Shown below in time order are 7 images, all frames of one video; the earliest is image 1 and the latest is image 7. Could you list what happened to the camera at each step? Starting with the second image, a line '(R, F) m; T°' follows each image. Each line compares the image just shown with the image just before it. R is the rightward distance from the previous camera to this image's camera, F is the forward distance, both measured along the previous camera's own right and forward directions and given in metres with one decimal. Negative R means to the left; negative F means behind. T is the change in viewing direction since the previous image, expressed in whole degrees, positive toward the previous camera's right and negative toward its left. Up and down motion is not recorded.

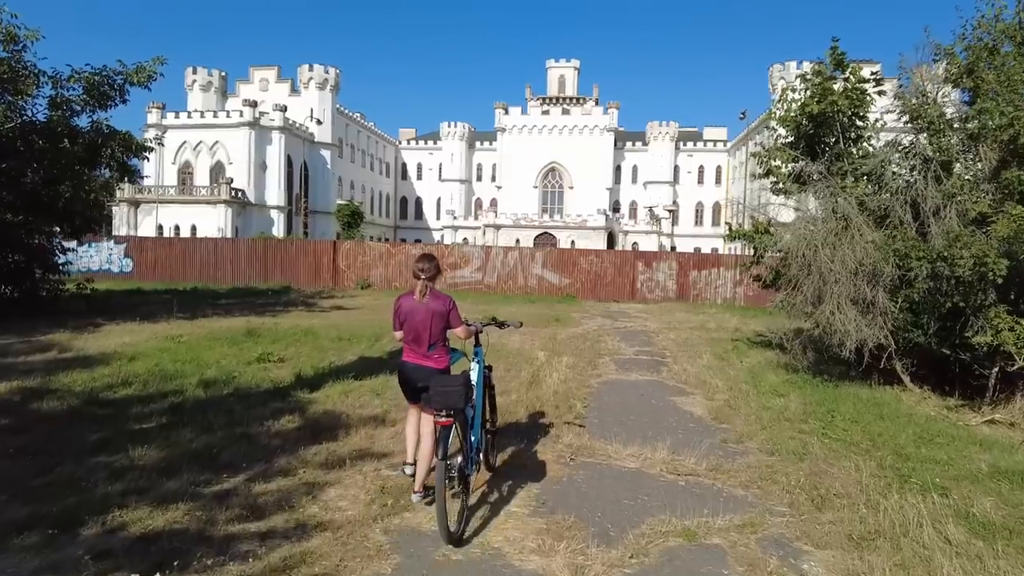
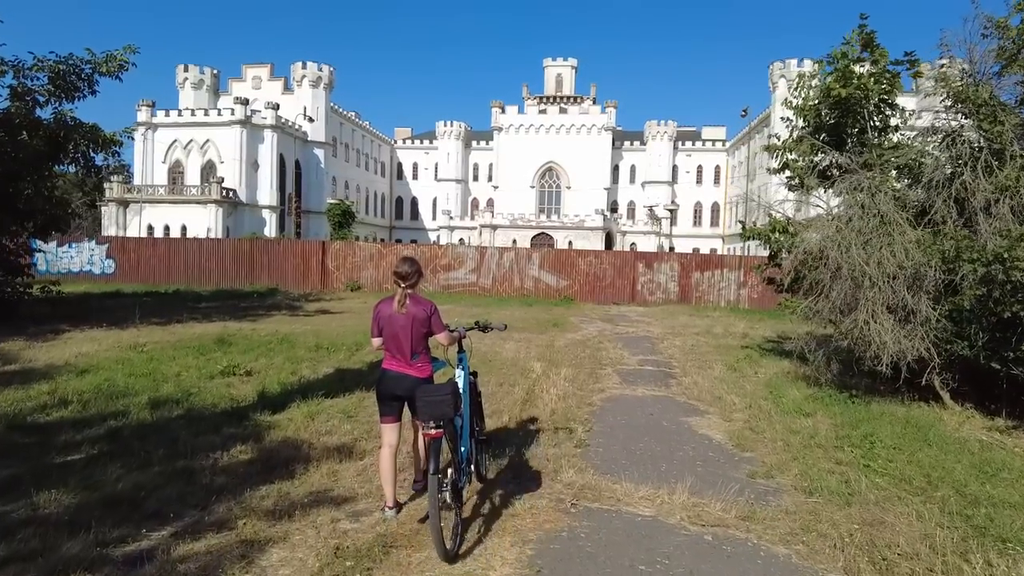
(+0.1, +1.1) m; 0°
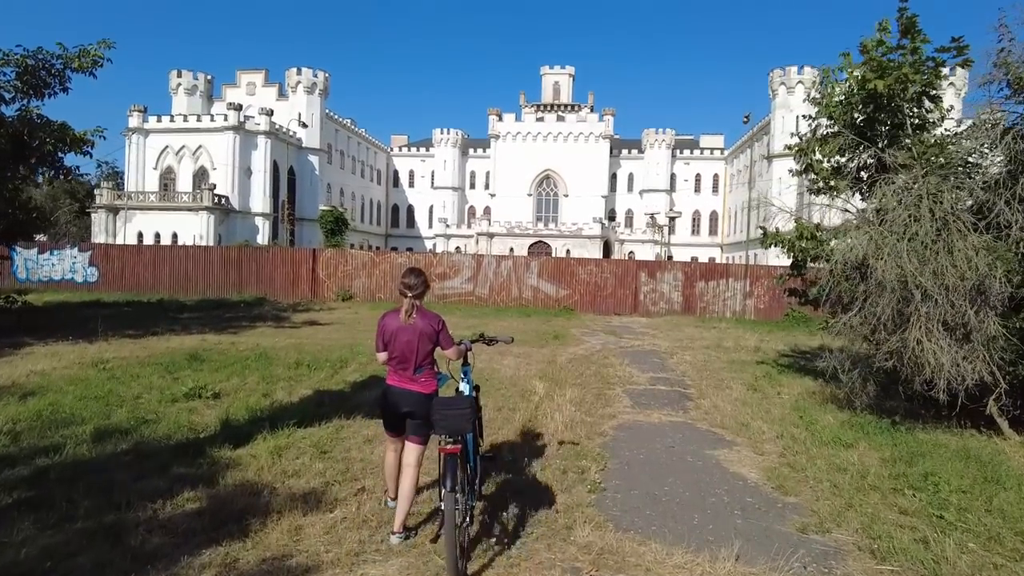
(0.0, +1.0) m; 0°
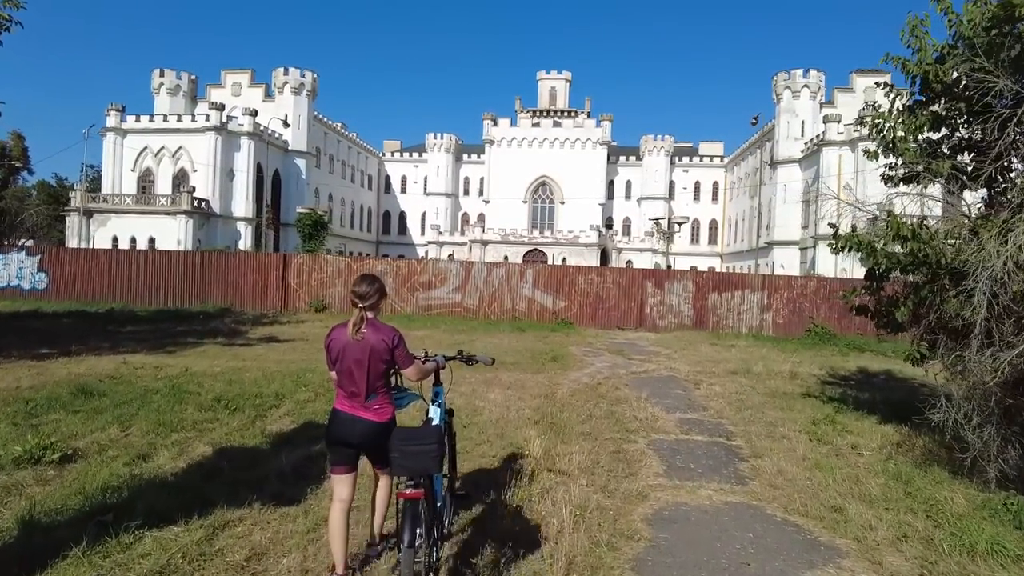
(+0.1, +2.7) m; 0°
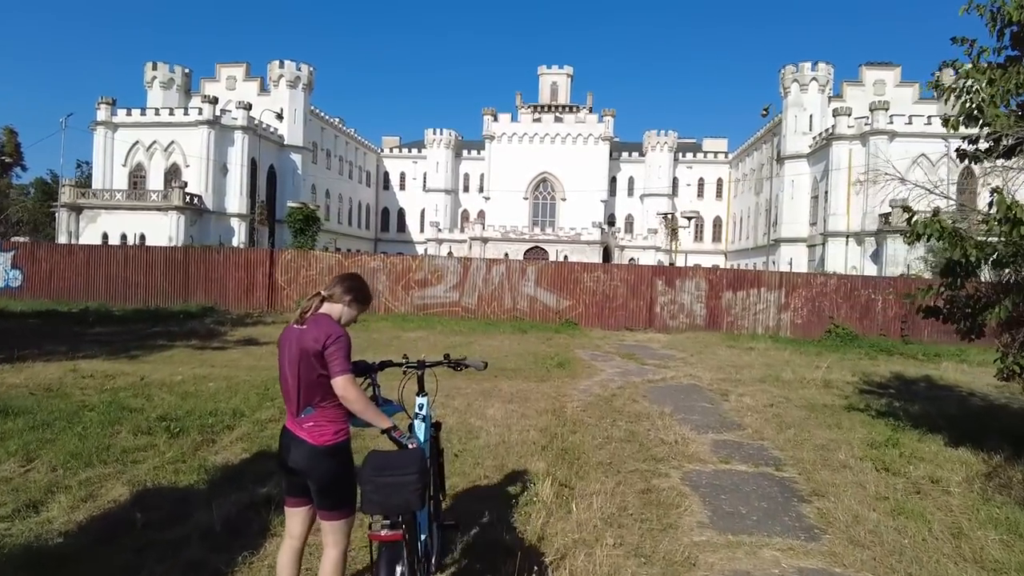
(0.0, +1.5) m; 0°
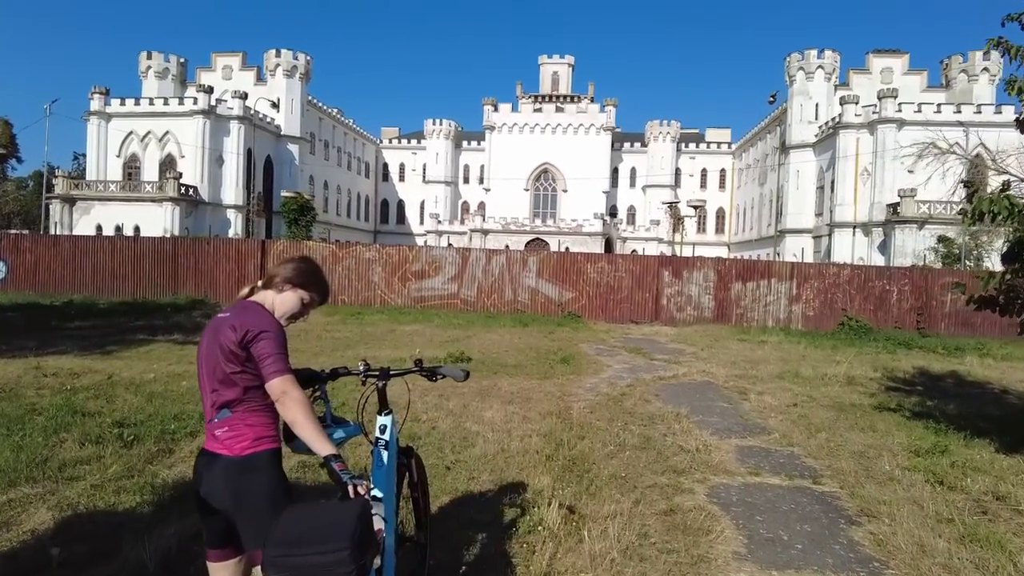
(0.0, +0.9) m; 0°
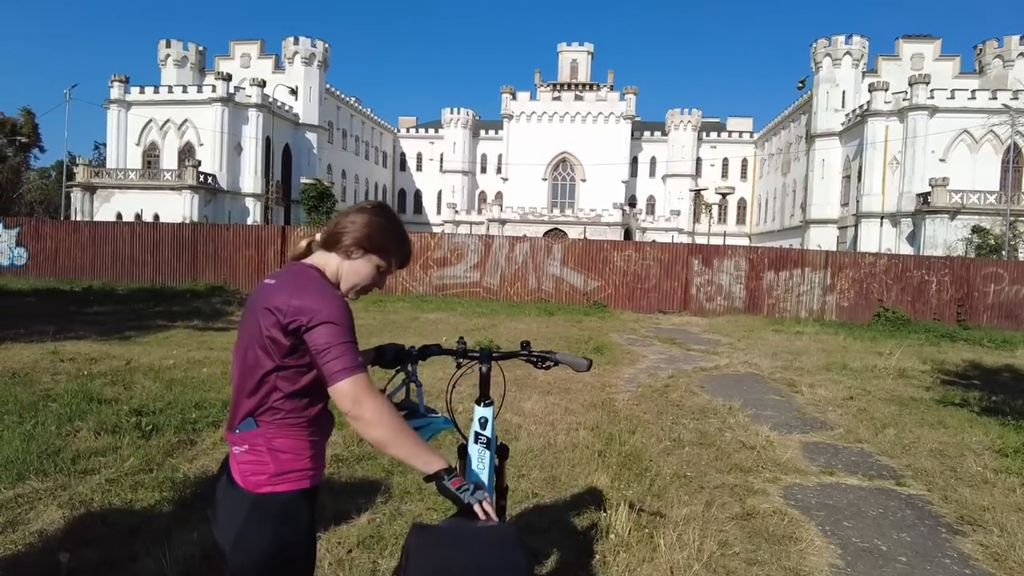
(-0.3, +0.5) m; -1°
